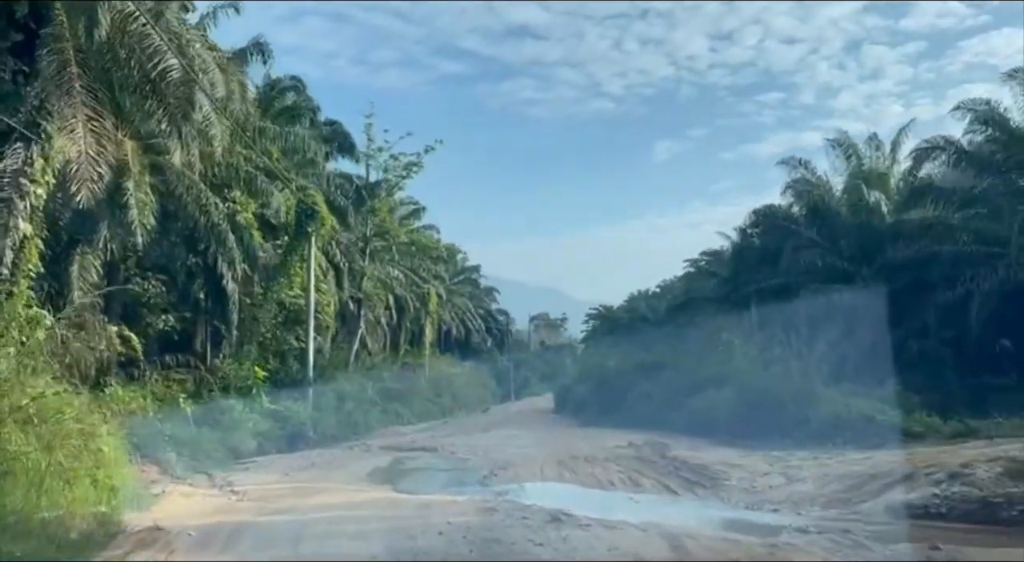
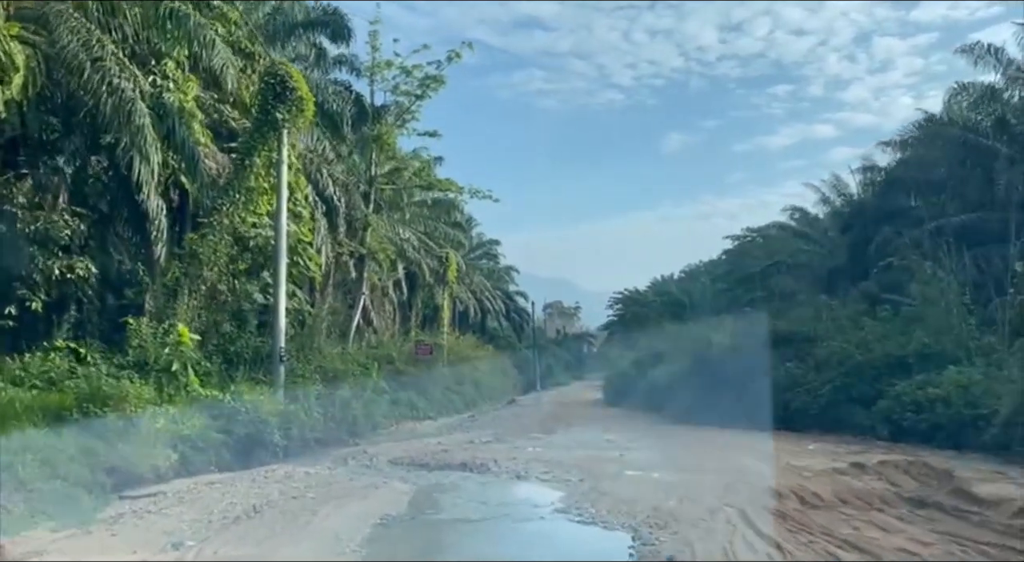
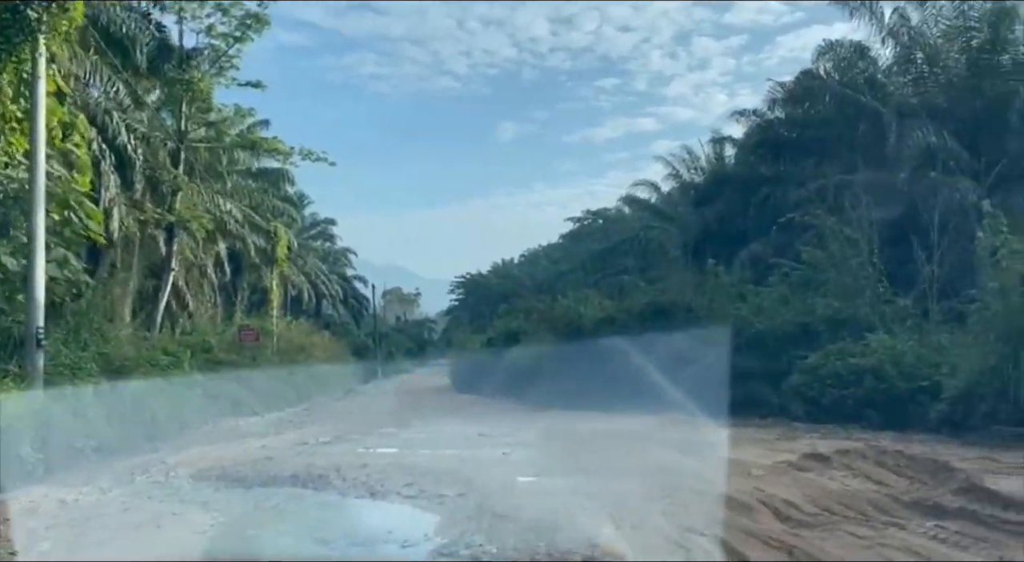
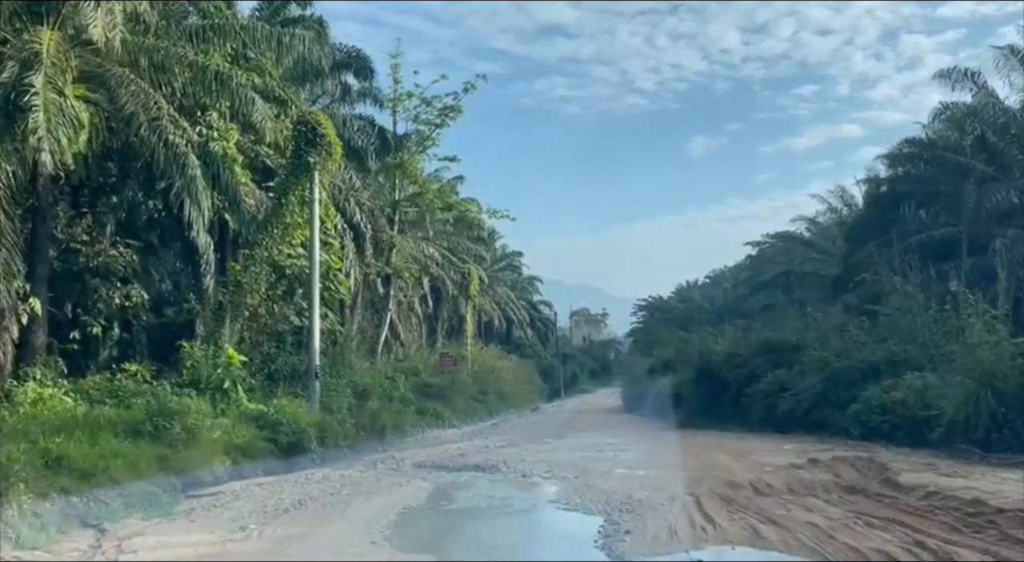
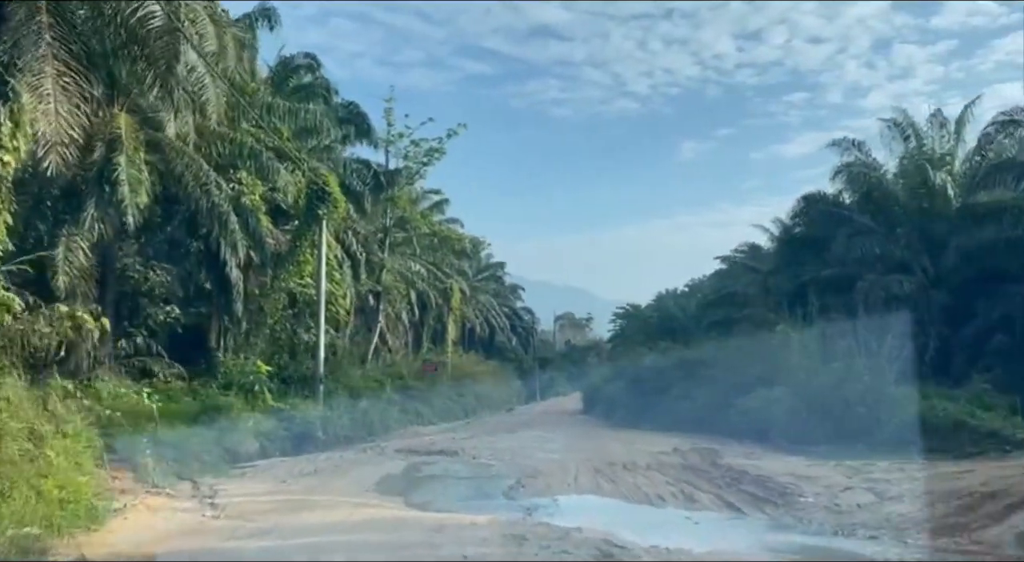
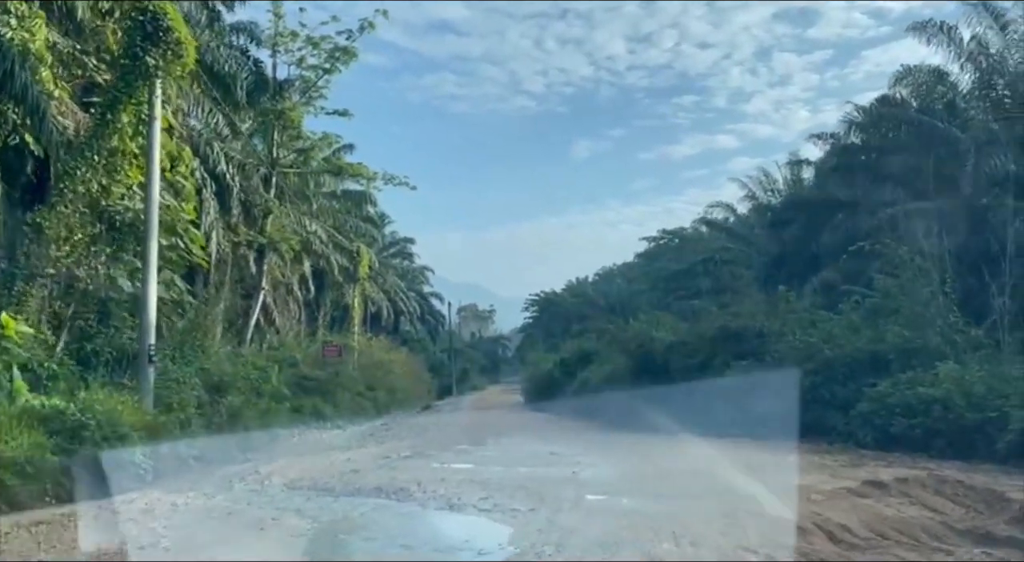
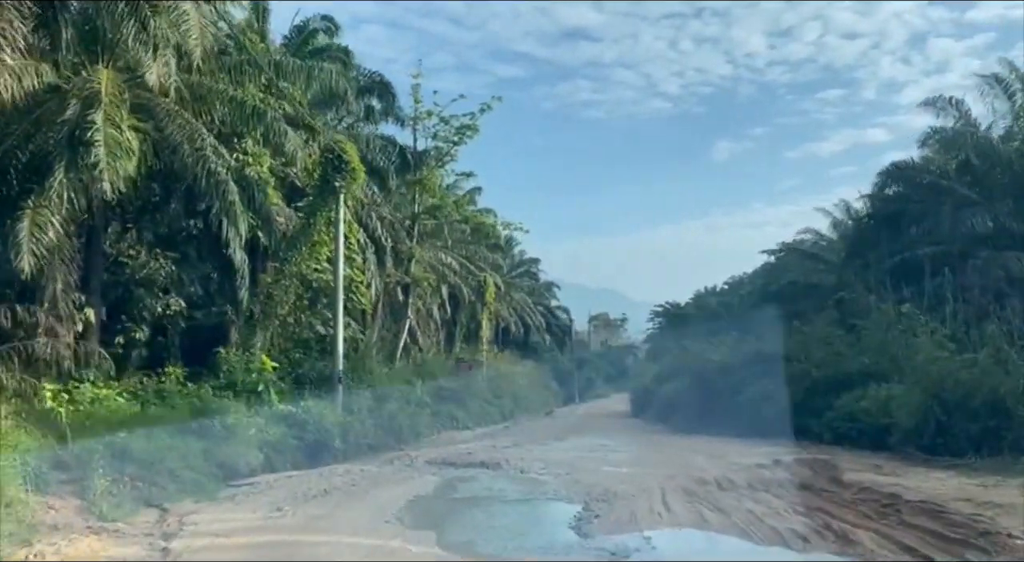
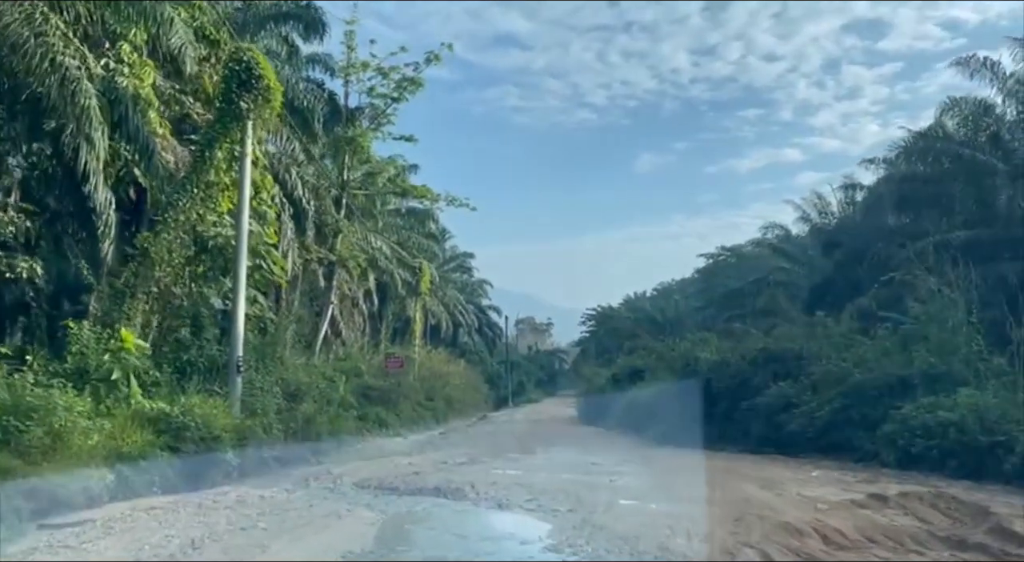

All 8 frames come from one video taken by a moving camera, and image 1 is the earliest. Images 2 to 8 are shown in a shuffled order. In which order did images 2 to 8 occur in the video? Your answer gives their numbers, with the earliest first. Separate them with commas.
5, 7, 4, 2, 8, 6, 3
